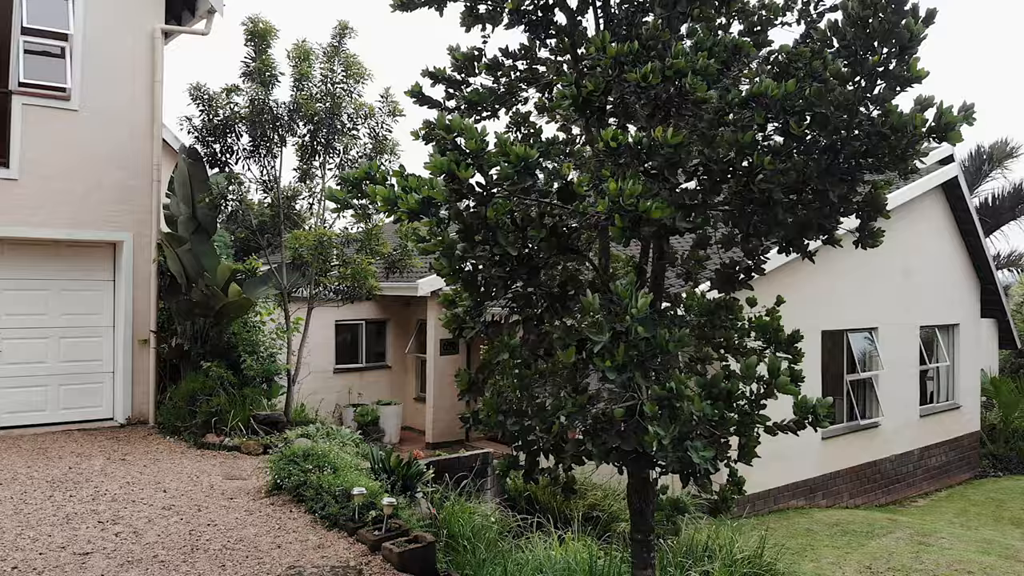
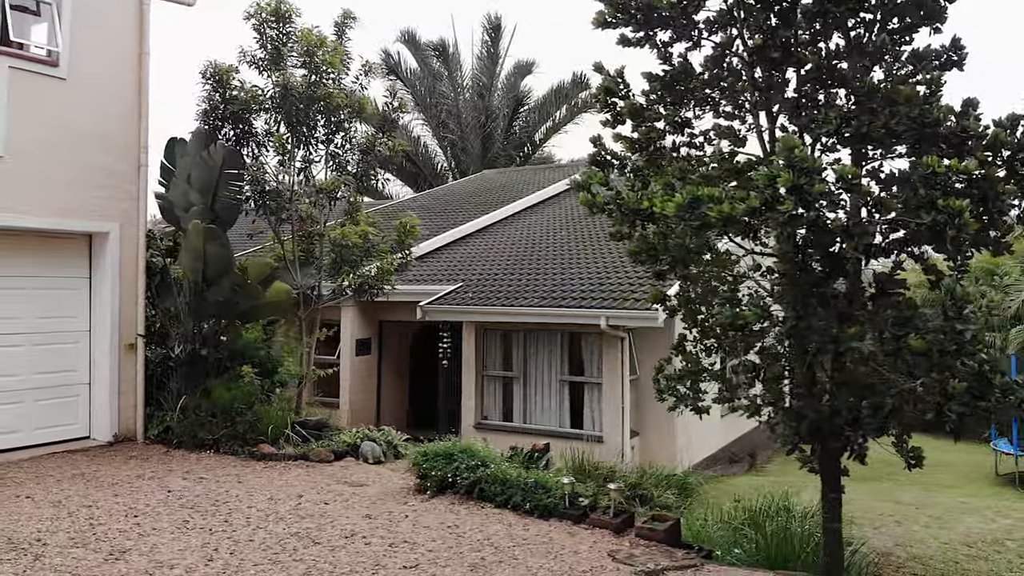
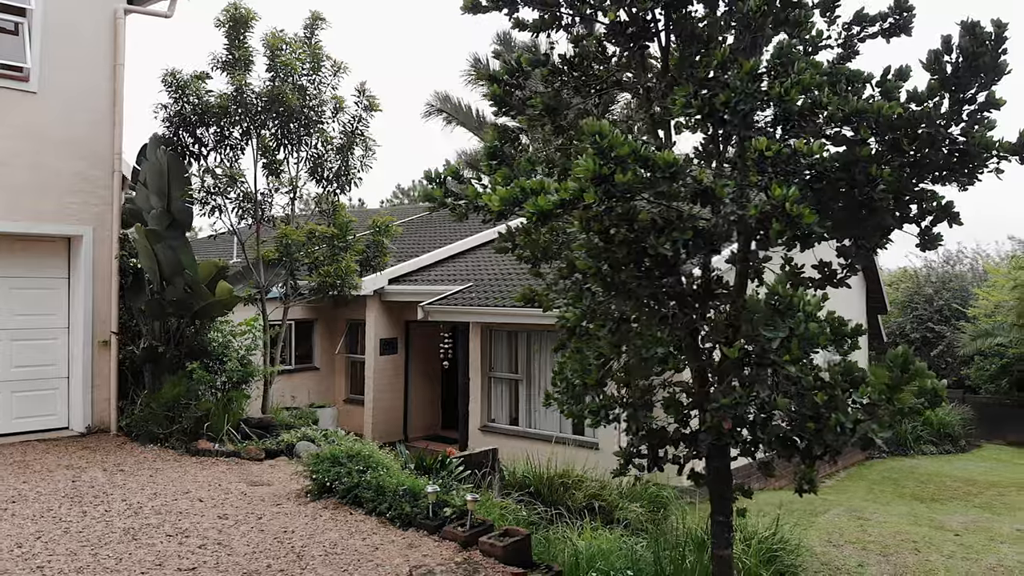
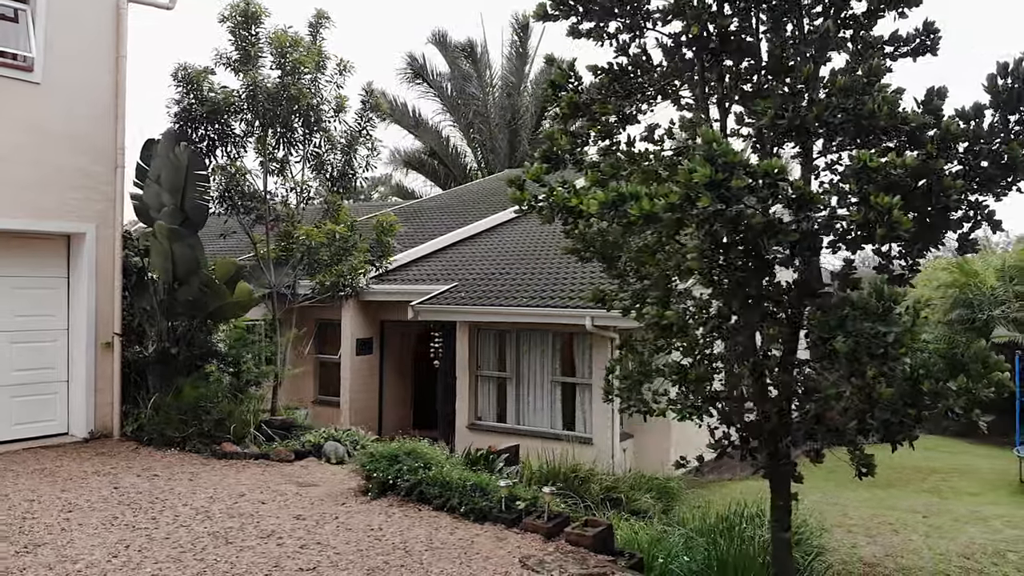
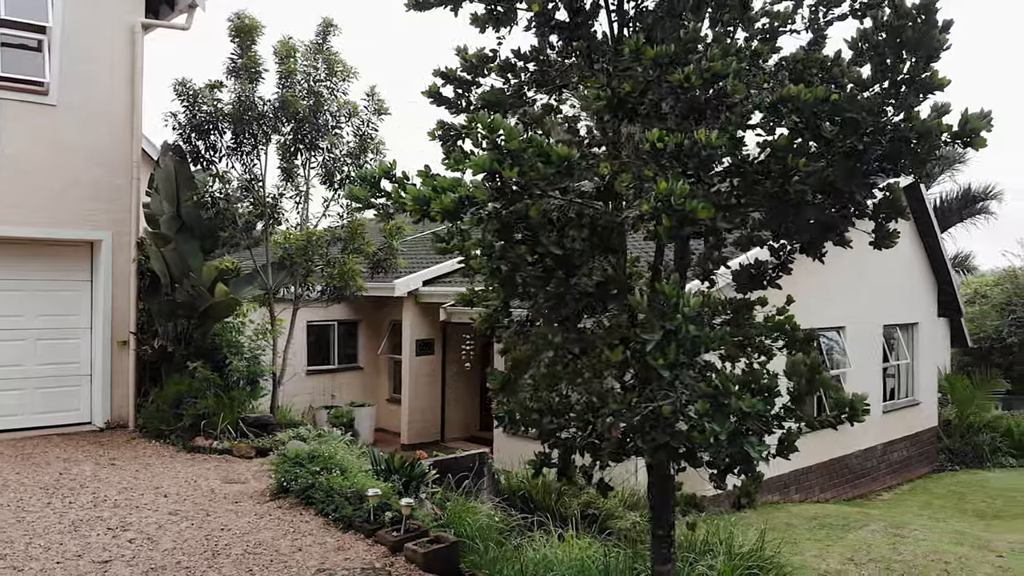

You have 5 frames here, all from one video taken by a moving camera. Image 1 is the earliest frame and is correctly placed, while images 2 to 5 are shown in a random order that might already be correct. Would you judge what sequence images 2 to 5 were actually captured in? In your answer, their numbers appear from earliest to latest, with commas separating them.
5, 3, 4, 2
